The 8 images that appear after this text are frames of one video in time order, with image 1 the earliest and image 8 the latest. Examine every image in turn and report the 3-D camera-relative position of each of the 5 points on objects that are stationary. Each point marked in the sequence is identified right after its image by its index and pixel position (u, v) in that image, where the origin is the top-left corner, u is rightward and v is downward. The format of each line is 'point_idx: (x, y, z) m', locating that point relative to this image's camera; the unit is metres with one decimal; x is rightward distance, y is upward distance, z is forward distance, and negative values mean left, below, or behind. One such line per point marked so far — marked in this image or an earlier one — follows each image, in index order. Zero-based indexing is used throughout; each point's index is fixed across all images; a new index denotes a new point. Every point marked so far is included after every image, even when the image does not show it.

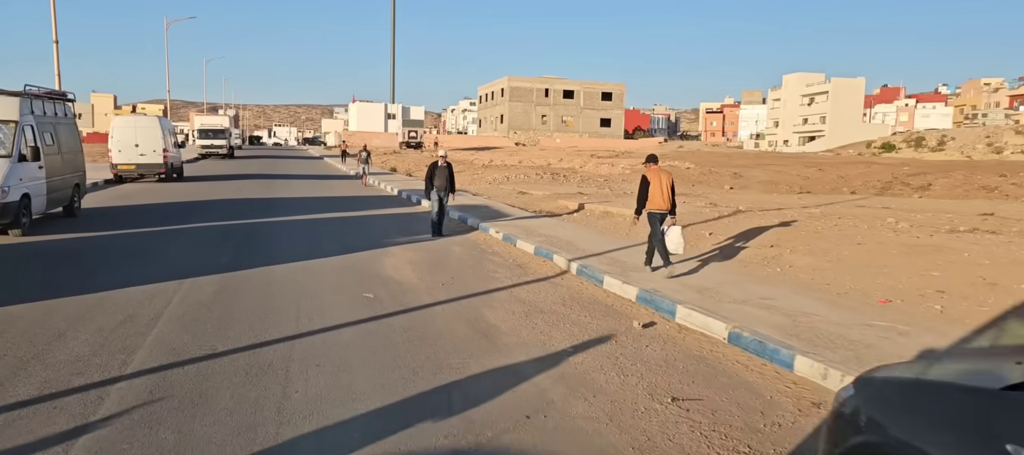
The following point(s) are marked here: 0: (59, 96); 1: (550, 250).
0: (-8.8, +2.6, +14.4) m
1: (+0.5, -0.3, +10.3) m
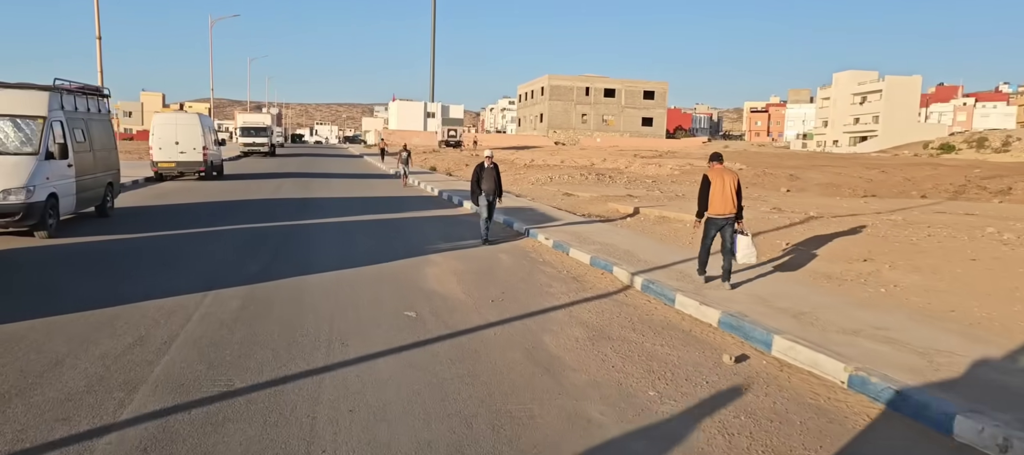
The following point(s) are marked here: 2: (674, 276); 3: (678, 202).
0: (-7.8, +2.6, +13.9) m
1: (+1.2, -0.4, +9.3) m
2: (+1.8, -0.5, +8.1) m
3: (+4.0, +0.6, +18.1) m
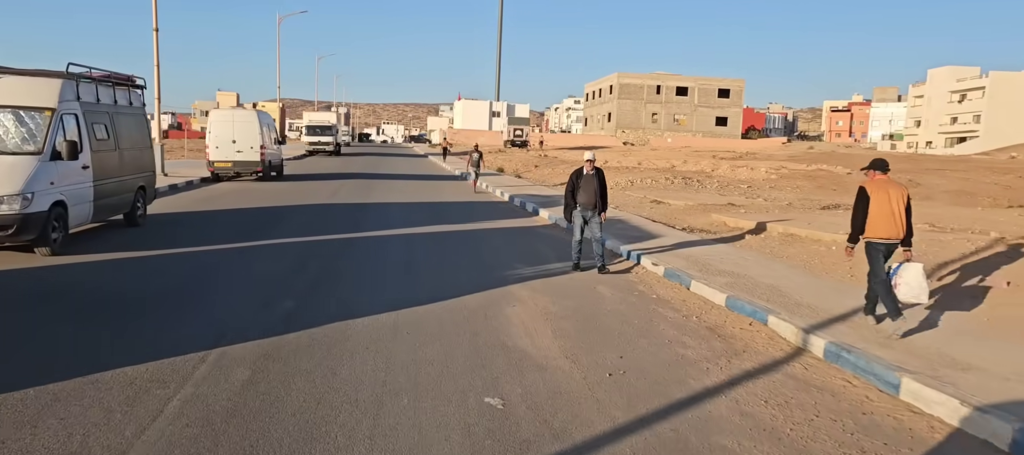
0: (-6.3, +2.4, +12.1) m
1: (+2.2, -0.7, +6.8) m
2: (+2.7, -0.8, +5.6) m
3: (+5.8, +0.3, +15.3) m
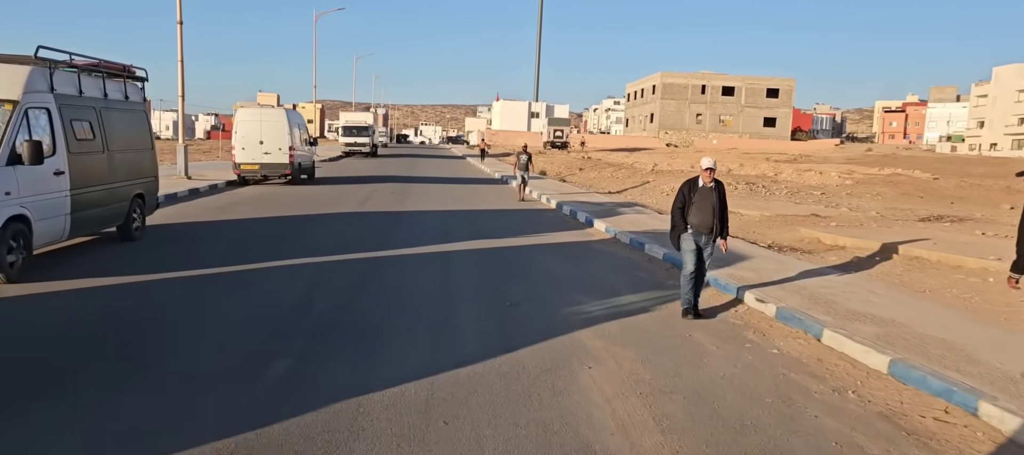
0: (-5.5, +2.2, +10.4) m
1: (+2.7, -1.0, +4.7) m
2: (+3.1, -1.1, +3.5) m
3: (+6.7, 0.0, +13.0) m
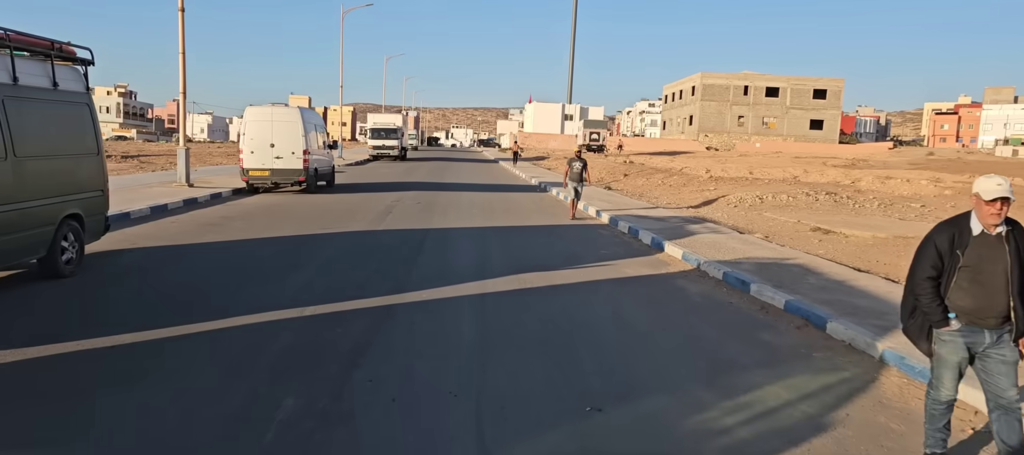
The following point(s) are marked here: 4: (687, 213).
0: (-4.9, +1.8, +7.8) m
1: (+3.1, -1.3, +1.6) m
2: (+3.5, -1.4, +0.4) m
3: (+7.5, -0.4, +9.8) m
4: (+4.1, +0.3, +17.3) m
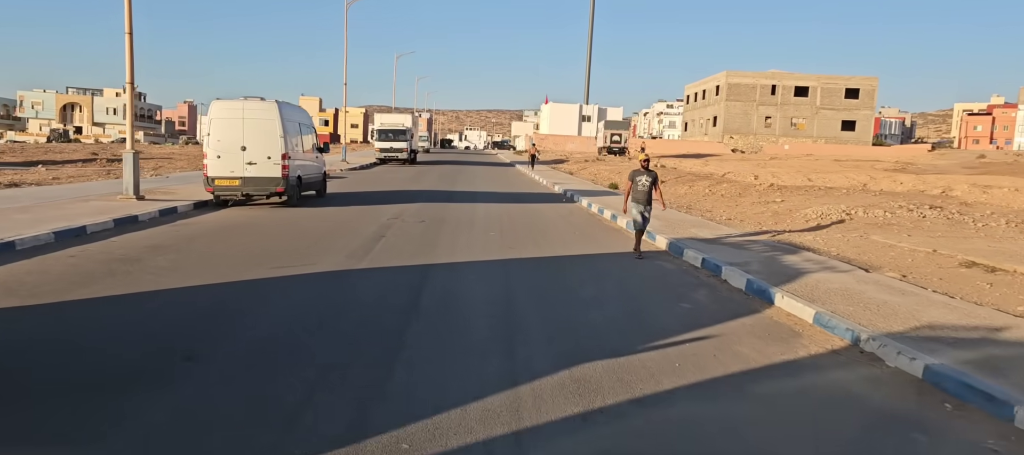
0: (-4.5, +1.4, +3.9) m
1: (+3.4, -1.8, -2.3) m
2: (+3.7, -1.9, -3.6) m
3: (+7.9, -0.9, +5.8) m
4: (+4.6, -0.2, +13.3) m
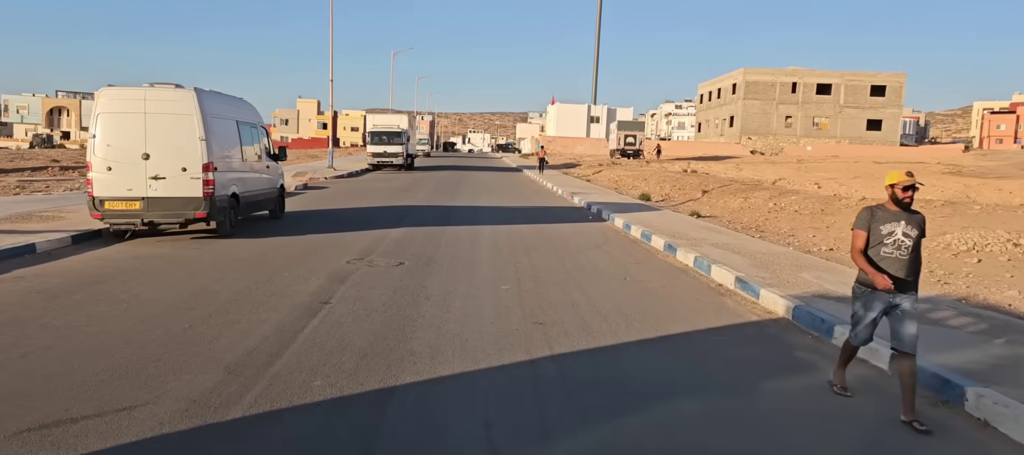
0: (-4.3, +0.8, -1.1) m
1: (+3.6, -2.3, -7.4) m
2: (+3.9, -2.4, -8.7) m
3: (+8.1, -1.4, +0.7) m
4: (+4.9, -0.8, +8.2) m
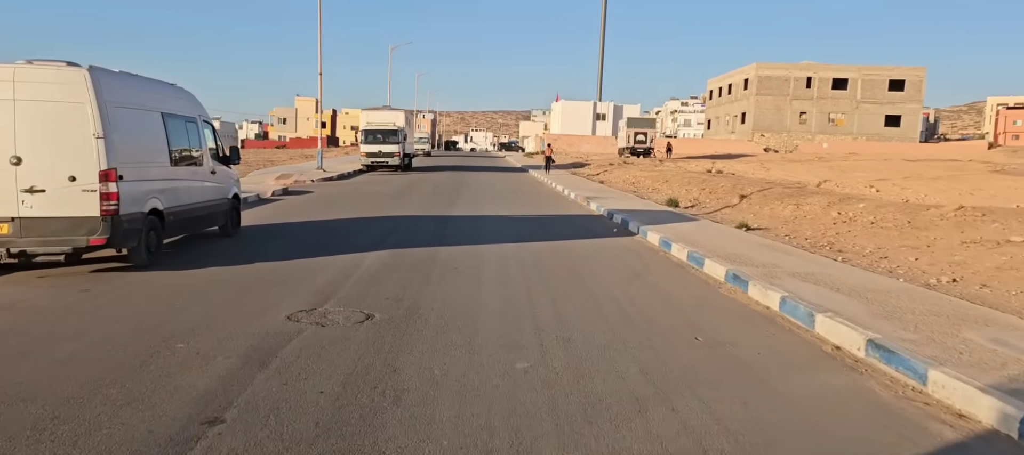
0: (-4.1, +0.4, -4.4) m
1: (+3.7, -2.7, -10.8) m
2: (+4.1, -2.8, -12.0) m
3: (+8.3, -1.8, -2.7) m
4: (+5.1, -1.1, +4.9) m
